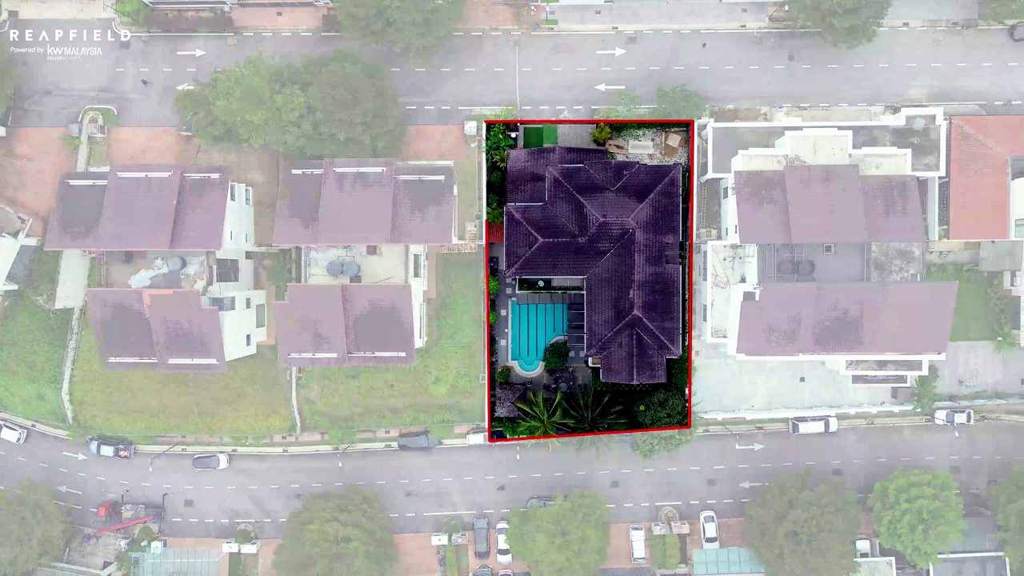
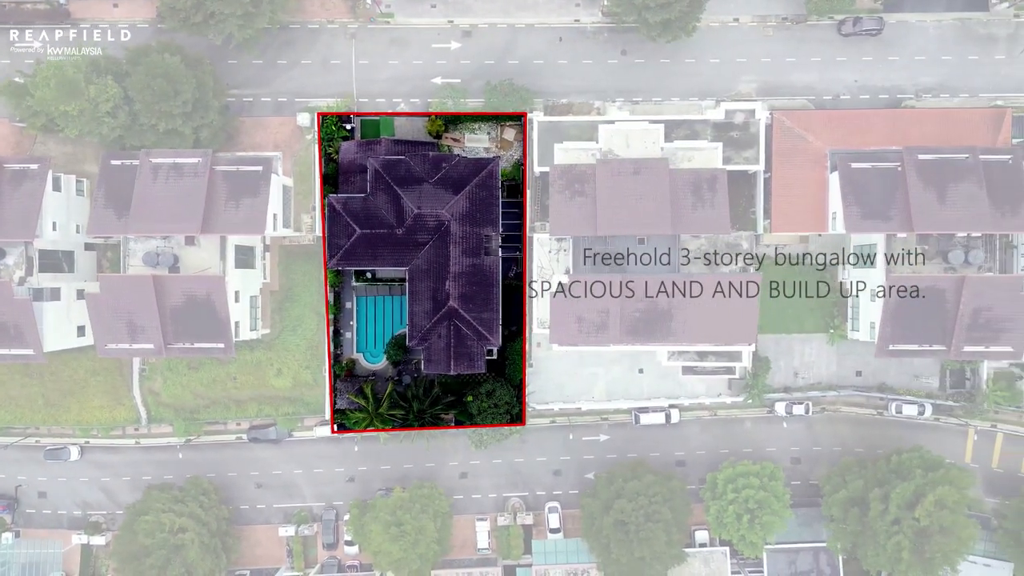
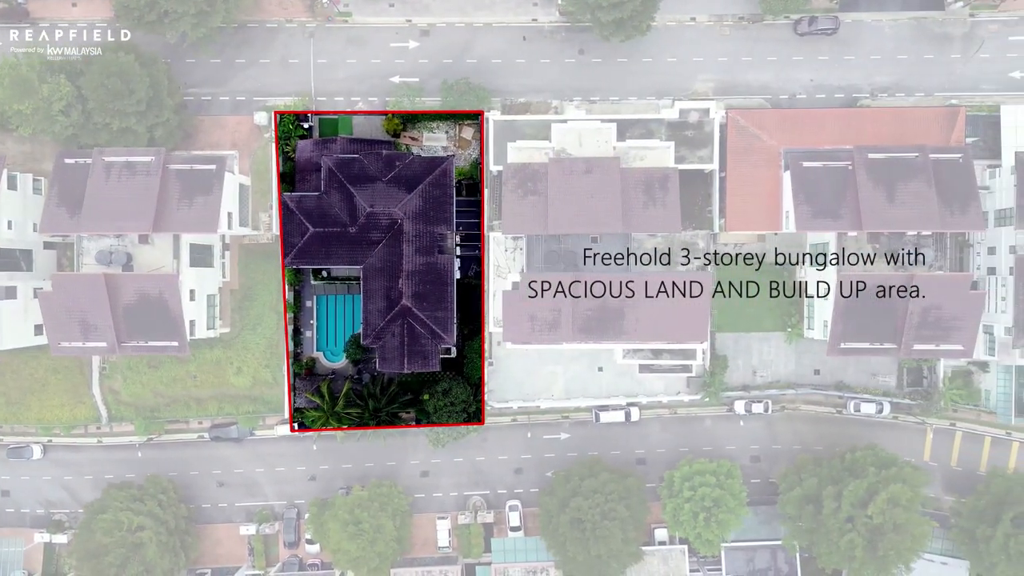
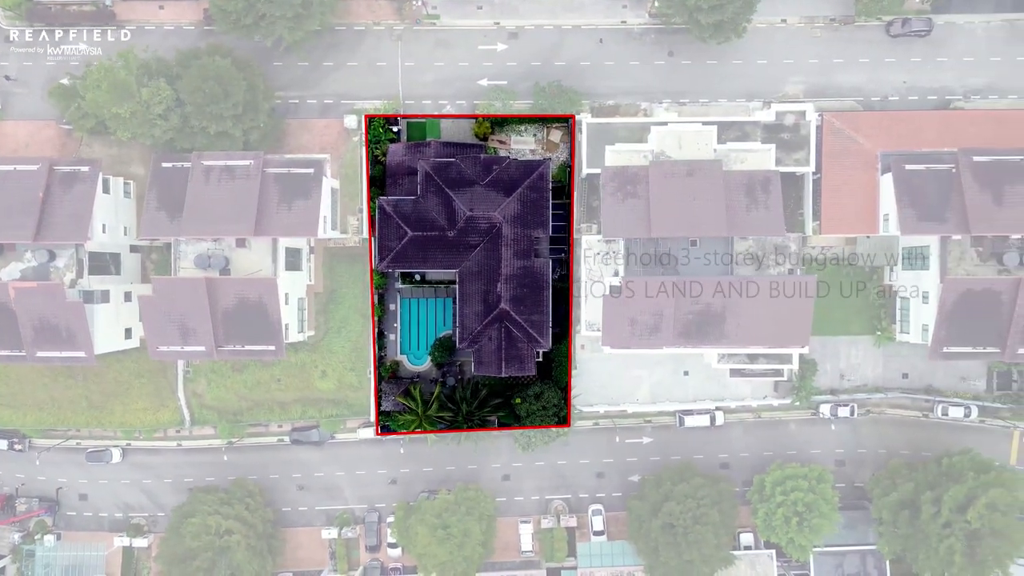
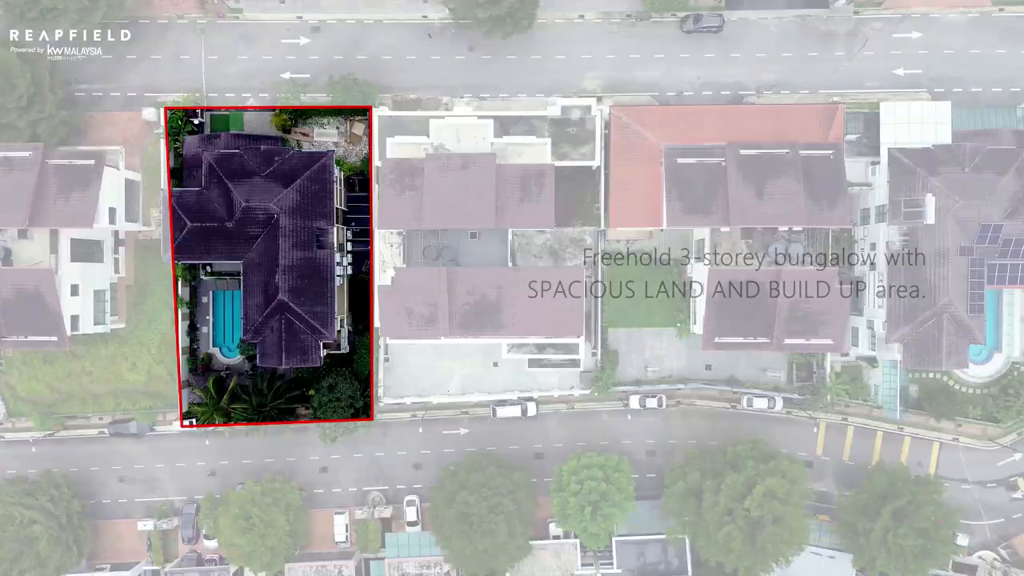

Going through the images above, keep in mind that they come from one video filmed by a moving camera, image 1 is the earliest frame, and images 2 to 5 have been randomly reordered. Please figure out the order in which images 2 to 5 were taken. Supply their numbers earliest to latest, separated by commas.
4, 2, 3, 5
